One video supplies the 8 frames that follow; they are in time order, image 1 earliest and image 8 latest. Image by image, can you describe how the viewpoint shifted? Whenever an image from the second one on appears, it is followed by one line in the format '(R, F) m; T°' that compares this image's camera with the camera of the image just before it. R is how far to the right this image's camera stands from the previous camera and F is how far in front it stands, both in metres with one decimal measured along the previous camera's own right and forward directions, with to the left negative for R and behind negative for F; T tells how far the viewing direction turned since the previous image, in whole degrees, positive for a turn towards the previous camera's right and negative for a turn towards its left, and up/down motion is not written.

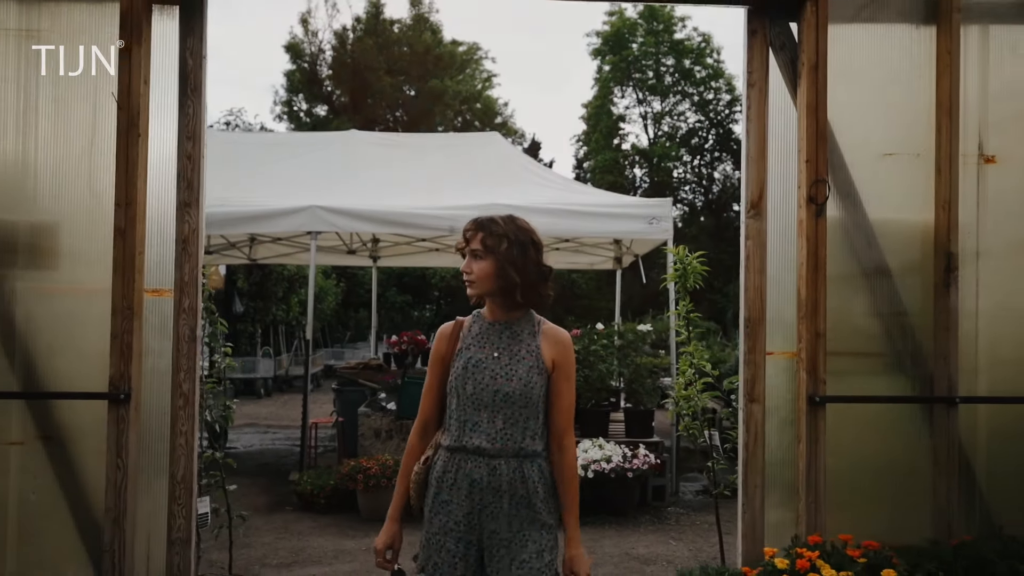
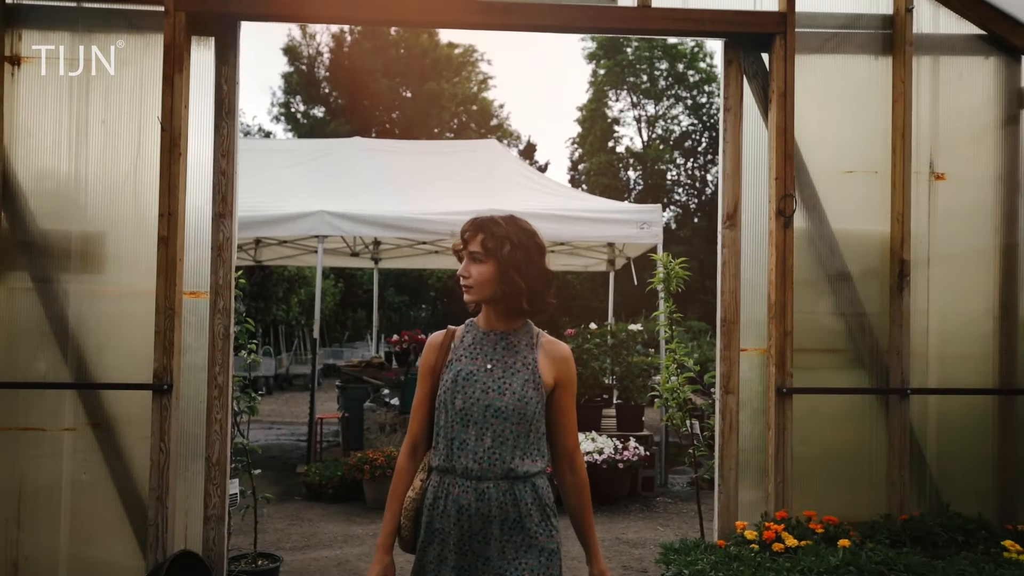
(0.0, -0.4) m; 0°
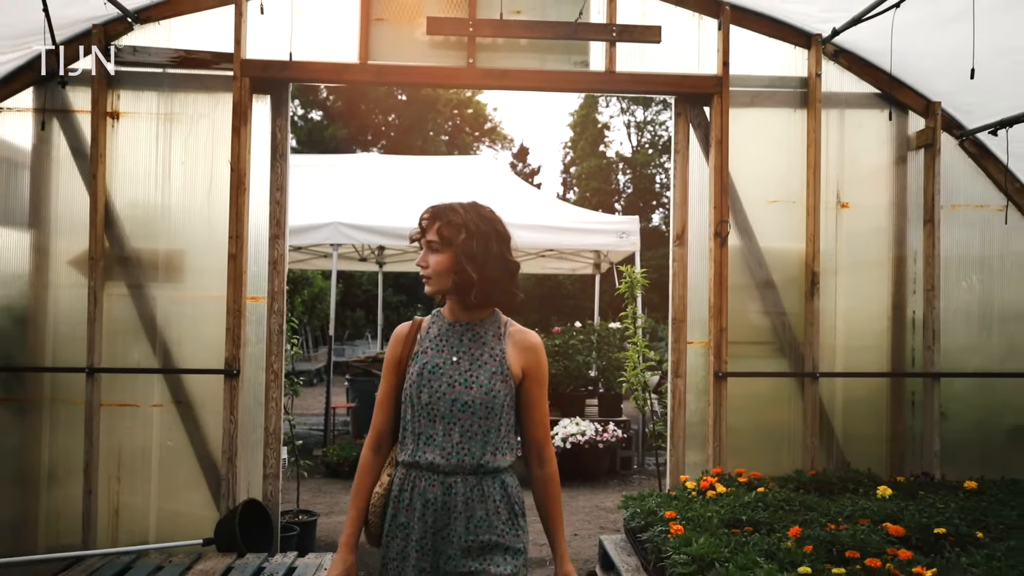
(0.0, -1.0) m; 0°
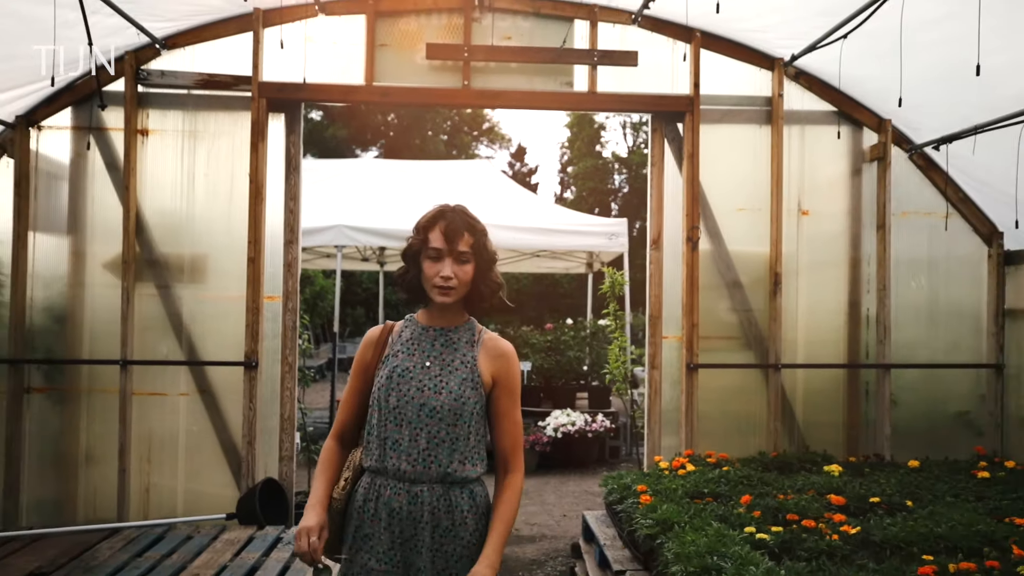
(0.0, -0.5) m; 0°
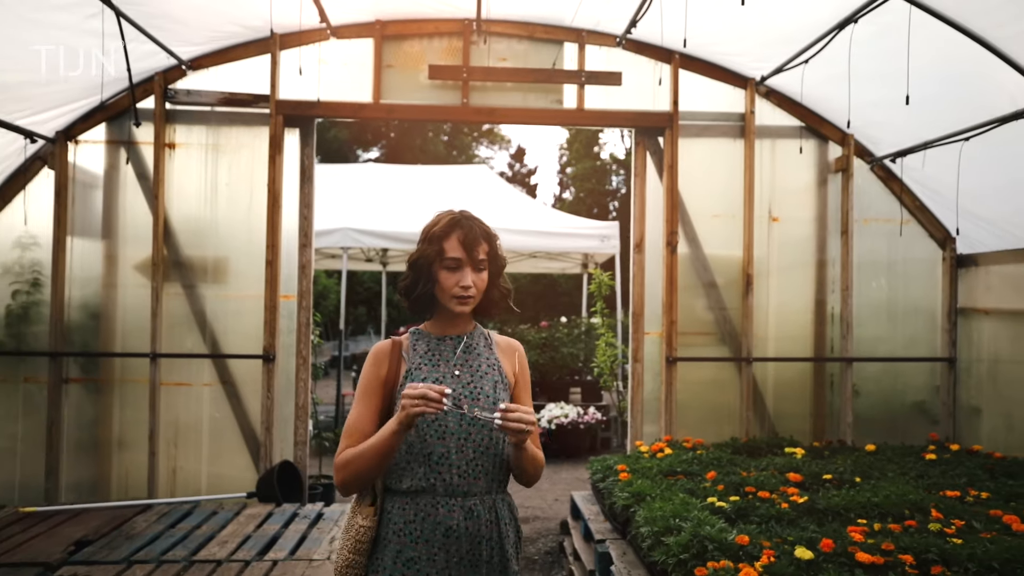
(0.0, -0.5) m; 0°
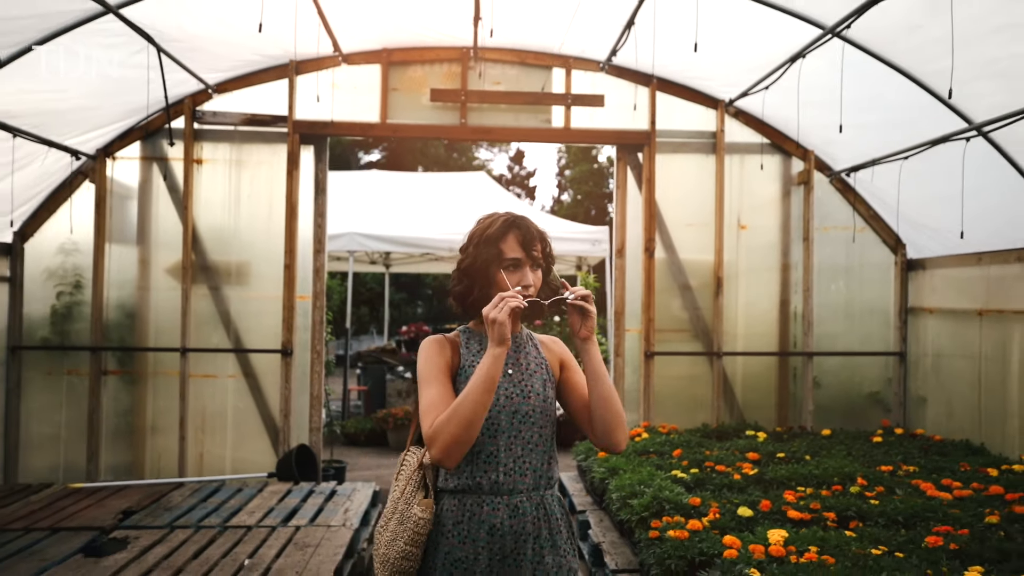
(+0.1, -0.6) m; 0°
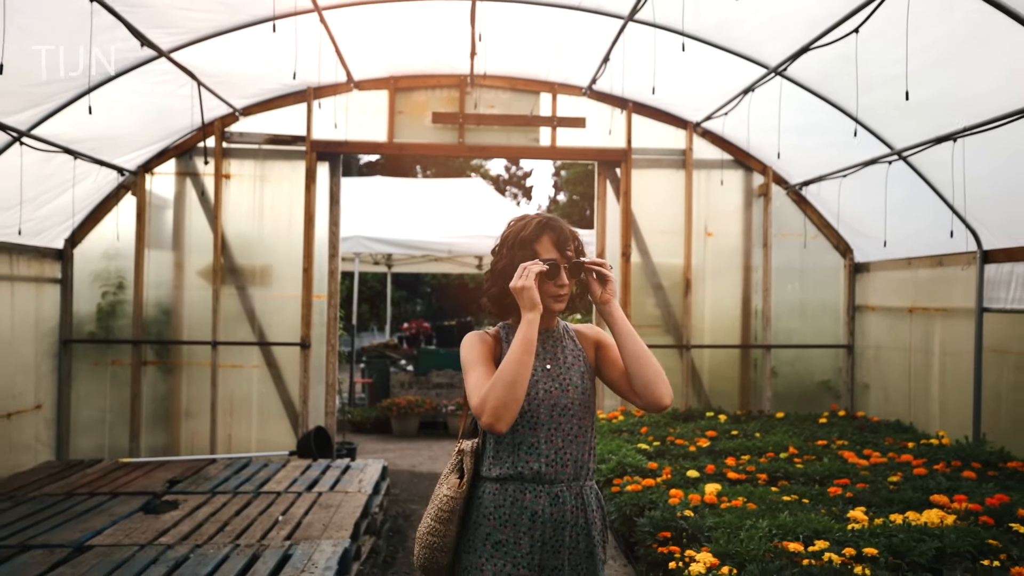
(0.0, -0.8) m; 0°
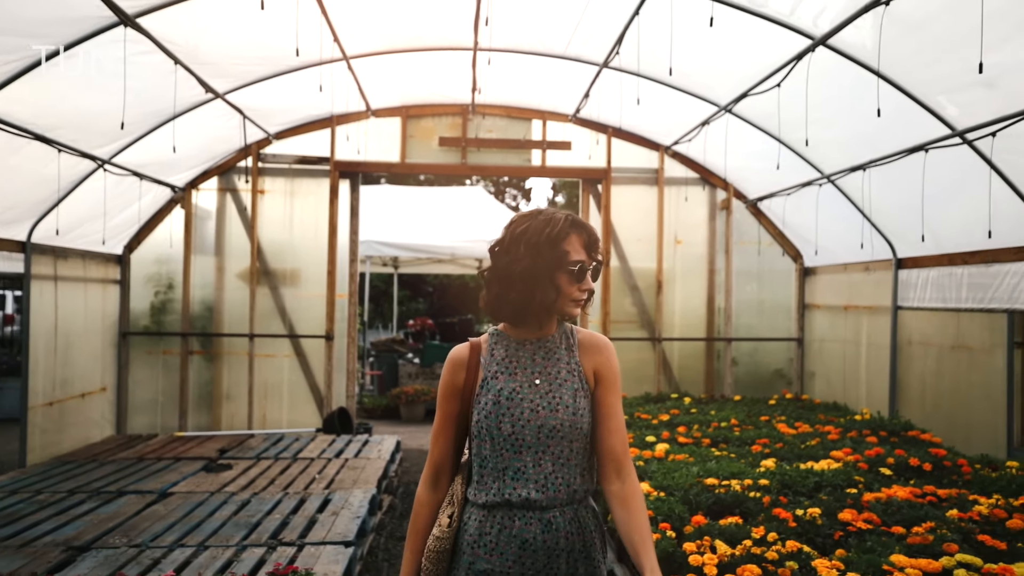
(0.0, -1.1) m; 0°
